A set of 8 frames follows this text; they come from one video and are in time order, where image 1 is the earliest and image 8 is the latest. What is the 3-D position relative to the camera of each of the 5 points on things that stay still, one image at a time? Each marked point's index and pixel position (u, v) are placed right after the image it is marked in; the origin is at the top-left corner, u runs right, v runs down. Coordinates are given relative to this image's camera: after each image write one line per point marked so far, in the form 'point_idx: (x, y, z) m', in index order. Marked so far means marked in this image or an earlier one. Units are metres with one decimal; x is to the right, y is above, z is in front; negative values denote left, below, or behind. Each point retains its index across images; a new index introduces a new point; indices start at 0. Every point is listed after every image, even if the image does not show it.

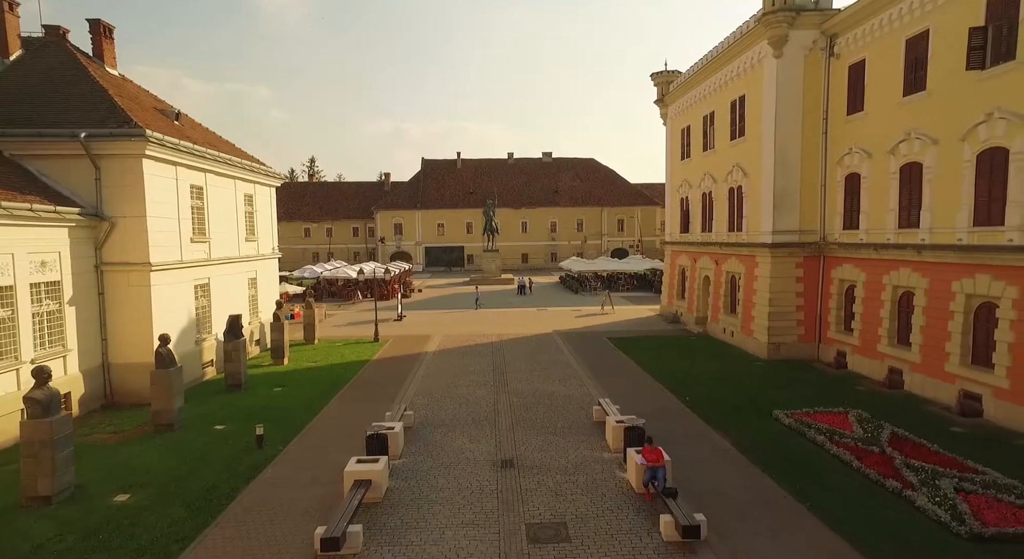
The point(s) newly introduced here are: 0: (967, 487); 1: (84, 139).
0: (+8.2, -3.8, +9.8) m
1: (-12.0, +3.9, +15.4) m
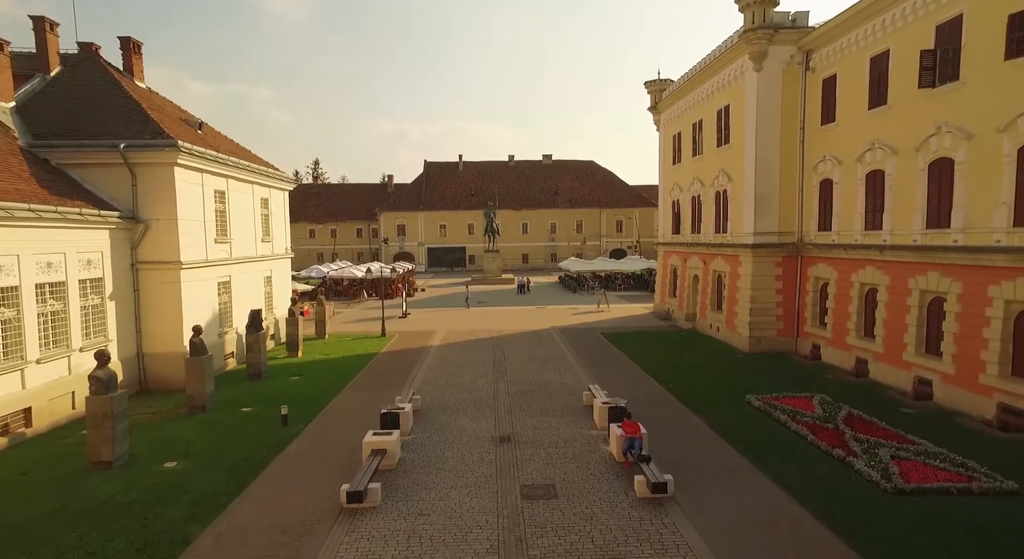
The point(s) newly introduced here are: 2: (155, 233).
0: (+8.1, -3.7, +11.3) m
1: (-12.1, +4.0, +17.0) m
2: (-11.5, +1.5, +17.5) m
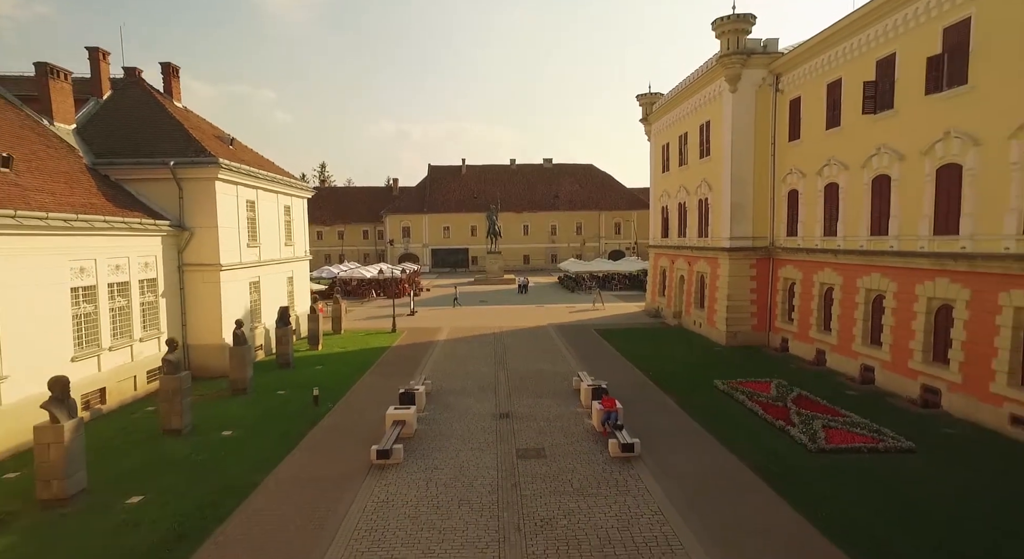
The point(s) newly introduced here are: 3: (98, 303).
0: (+8.1, -3.7, +13.8) m
1: (-12.1, +4.0, +19.5) m
2: (-11.5, +1.5, +20.0) m
3: (-12.2, -0.7, +16.0) m
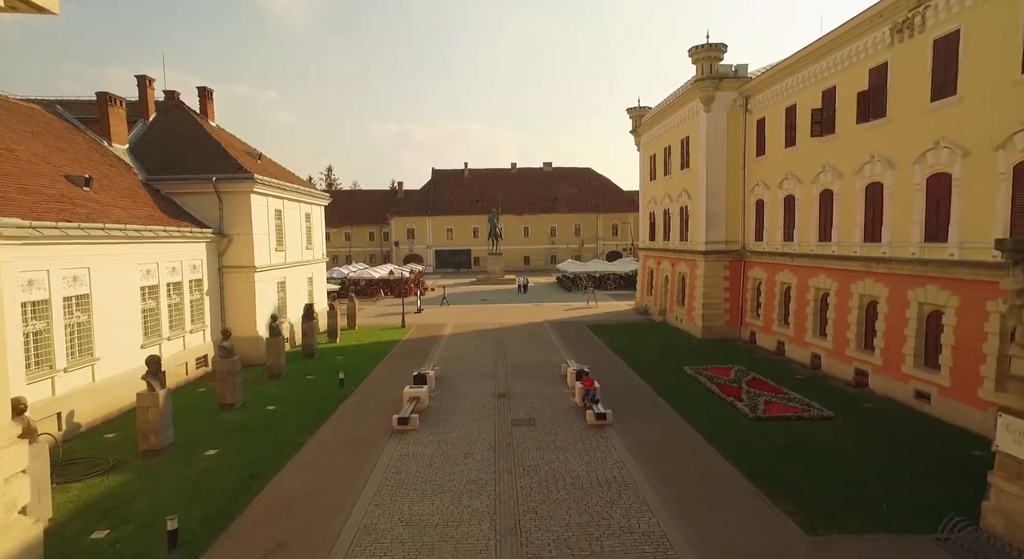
0: (+7.9, -3.7, +16.7) m
1: (-12.2, +4.0, +22.5) m
2: (-11.6, +1.5, +23.0) m
3: (-12.3, -0.7, +19.0) m
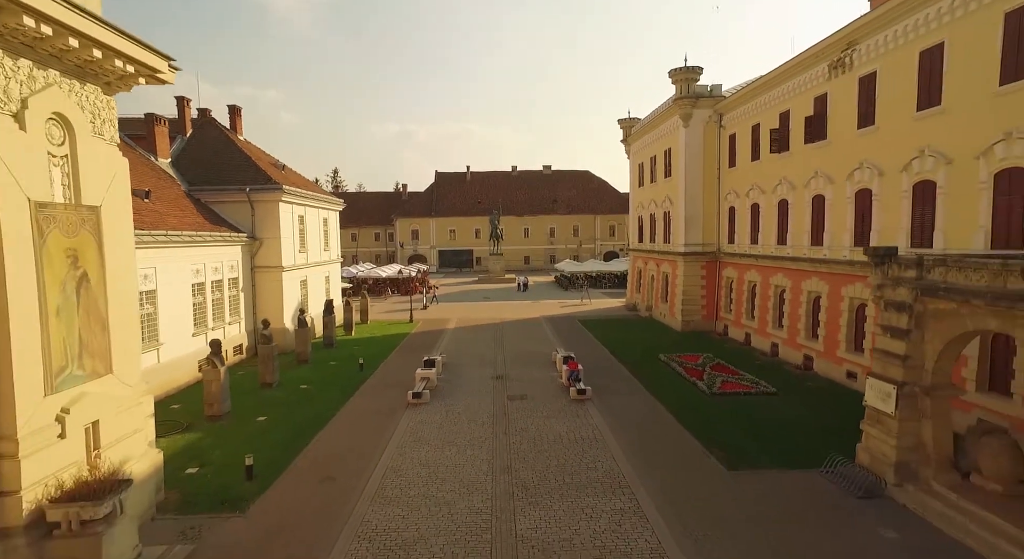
0: (+7.8, -3.6, +19.7) m
1: (-12.4, +4.1, +25.6) m
2: (-11.8, +1.5, +26.1) m
3: (-12.4, -0.6, +22.1) m
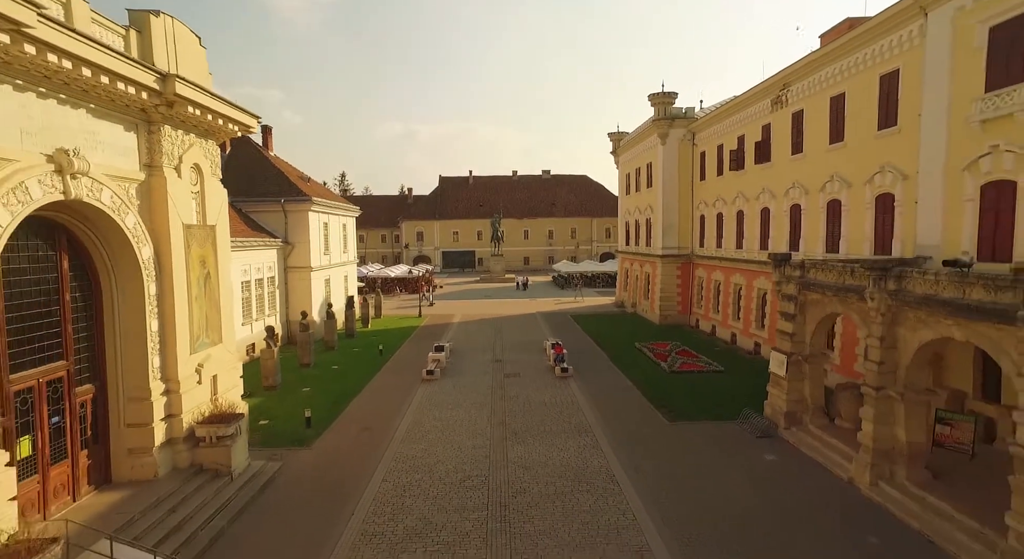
0: (+7.6, -3.6, +23.7) m
1: (-12.5, +4.2, +29.7) m
2: (-11.9, +1.6, +30.2) m
3: (-12.6, -0.5, +26.2) m
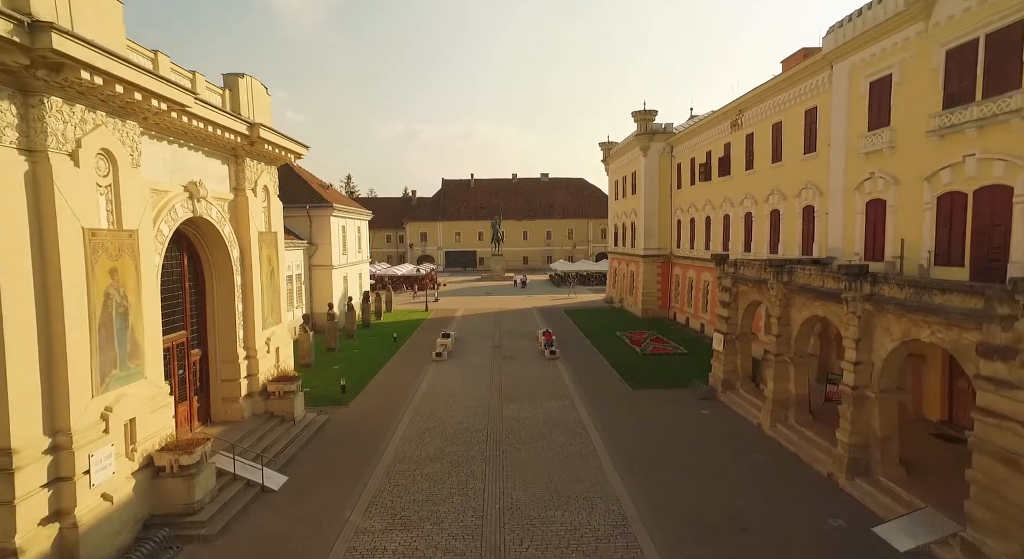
0: (+7.4, -3.4, +27.7) m
1: (-12.7, +4.3, +33.6) m
2: (-12.1, +1.8, +34.1) m
3: (-12.8, -0.4, +30.2) m
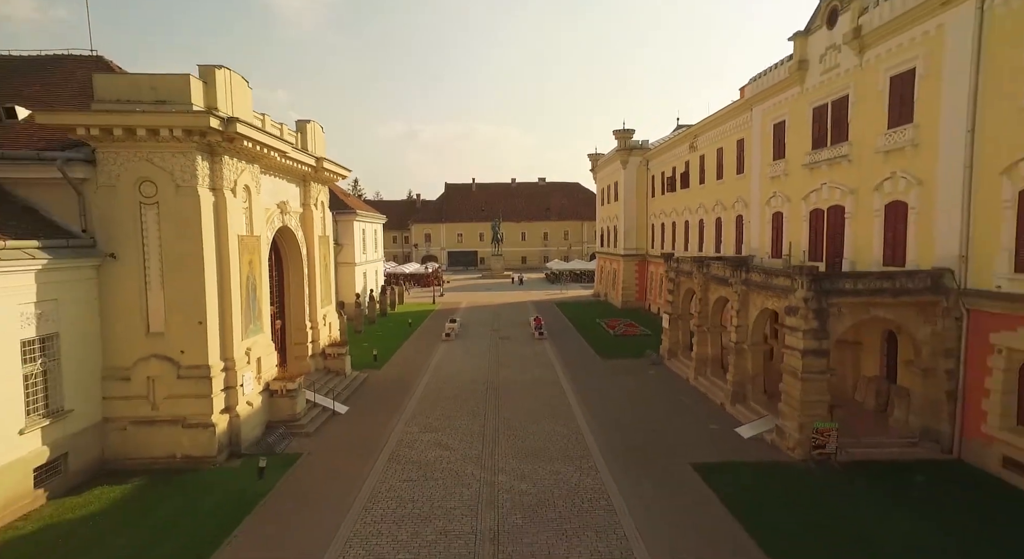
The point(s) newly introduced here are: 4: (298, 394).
0: (+7.2, -3.1, +33.2) m
1: (-12.9, +4.7, +39.2) m
2: (-12.3, +2.1, +39.7) m
3: (-13.0, 0.0, +35.7) m
4: (-6.4, -3.4, +16.2) m
